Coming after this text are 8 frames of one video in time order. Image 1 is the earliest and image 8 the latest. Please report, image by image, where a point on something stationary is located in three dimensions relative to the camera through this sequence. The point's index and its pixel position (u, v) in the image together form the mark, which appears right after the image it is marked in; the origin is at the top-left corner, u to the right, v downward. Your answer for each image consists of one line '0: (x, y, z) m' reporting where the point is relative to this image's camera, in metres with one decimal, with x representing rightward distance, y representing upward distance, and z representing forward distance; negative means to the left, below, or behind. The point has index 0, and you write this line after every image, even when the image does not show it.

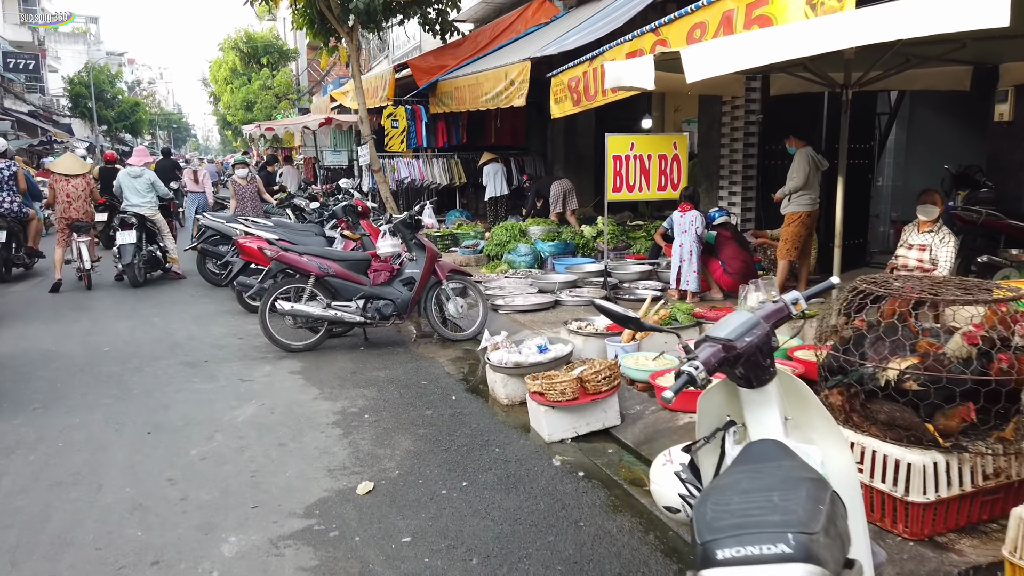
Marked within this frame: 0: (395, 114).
0: (-2.2, +3.2, +13.9) m
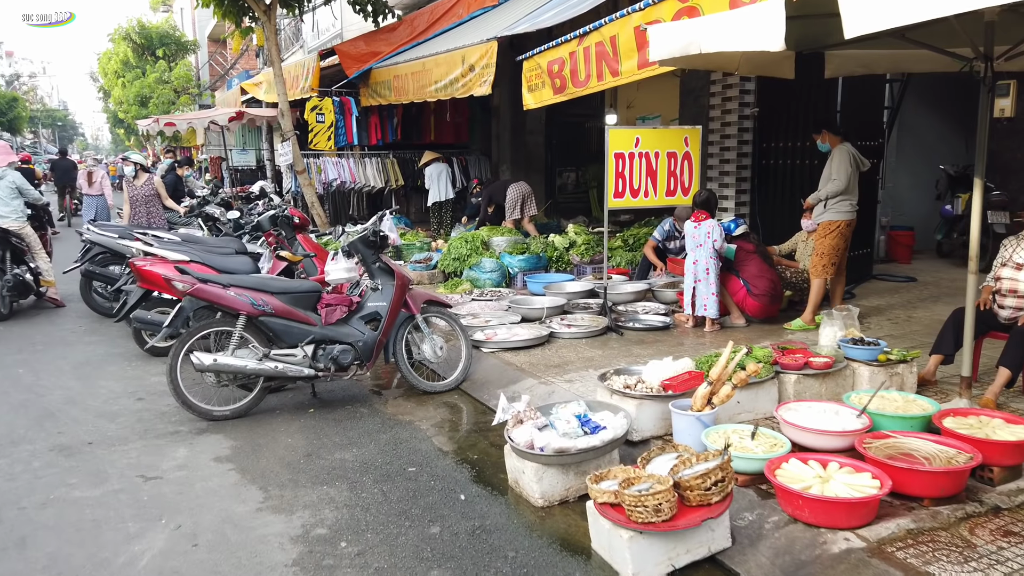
0: (-3.1, +2.9, +12.1) m
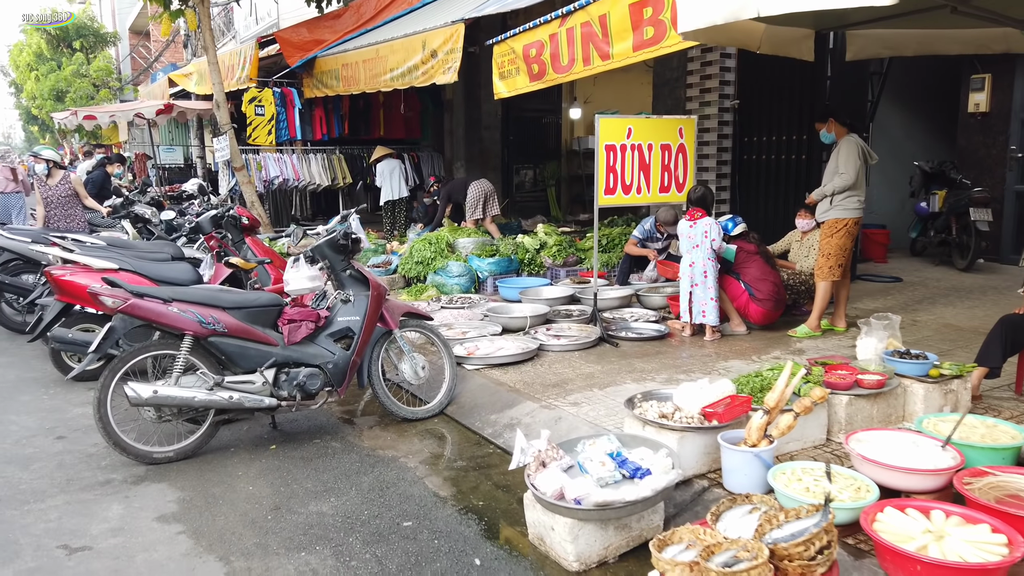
0: (-3.7, +2.8, +11.2) m
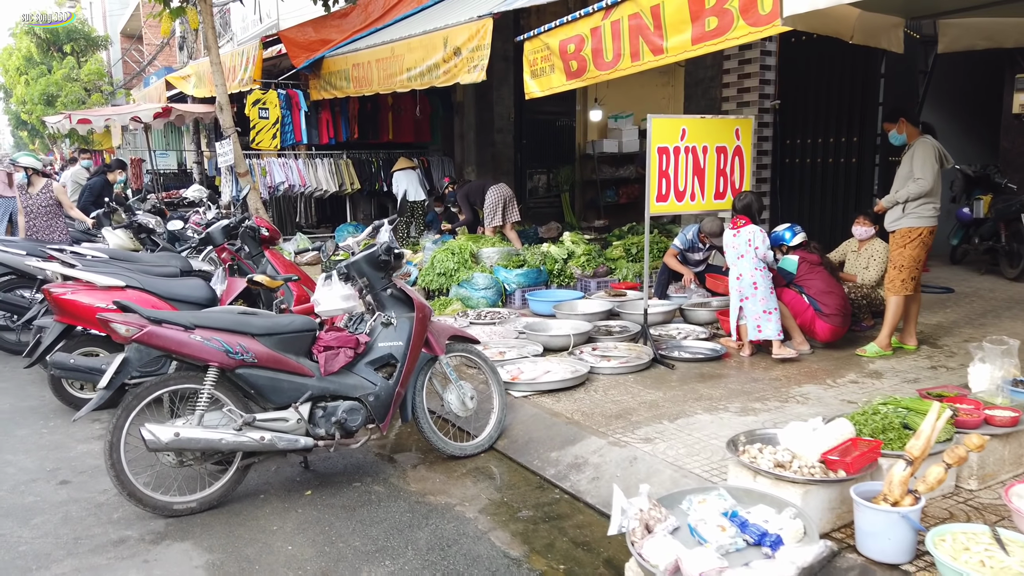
0: (-3.5, +2.6, +10.7) m
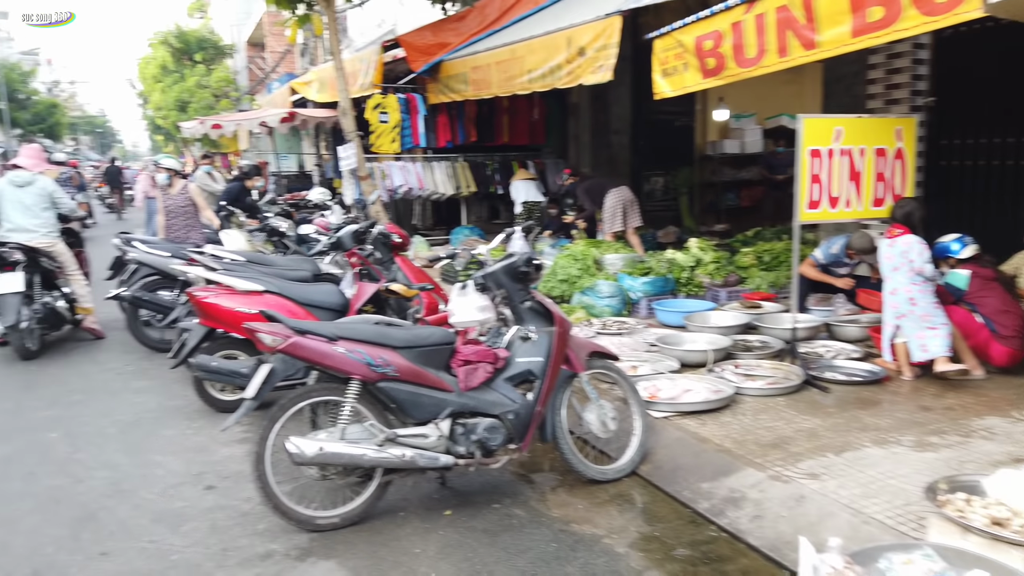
0: (-1.8, +2.6, +10.9) m
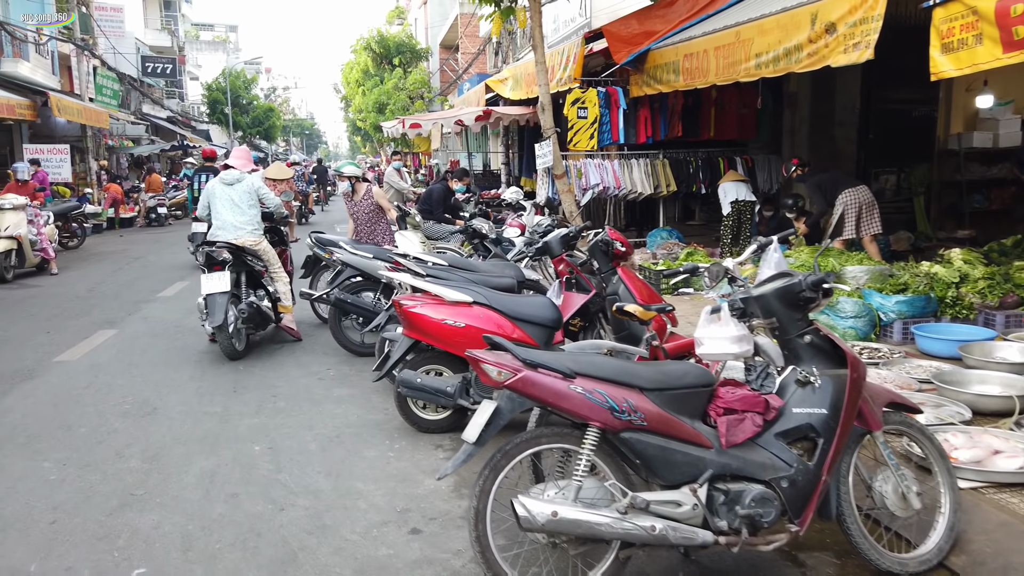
0: (+1.0, +2.6, +10.3) m
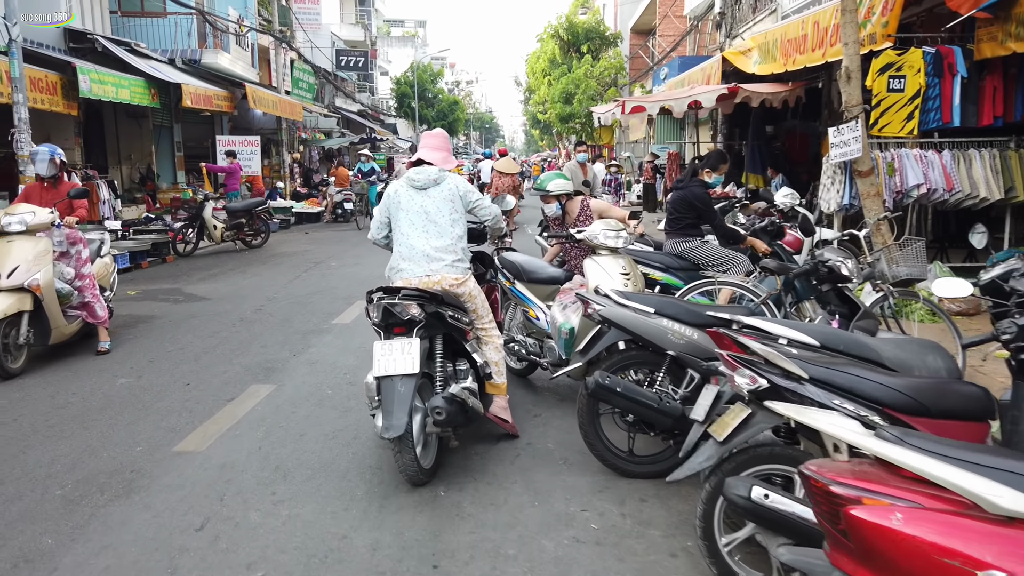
0: (+3.8, +2.1, +7.2) m
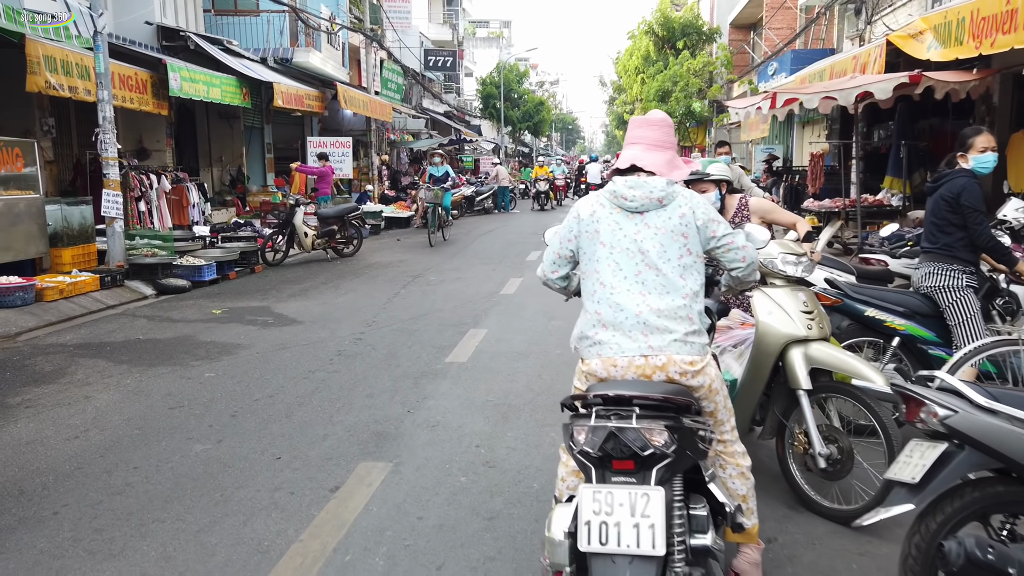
0: (+5.0, +1.8, +5.4) m
